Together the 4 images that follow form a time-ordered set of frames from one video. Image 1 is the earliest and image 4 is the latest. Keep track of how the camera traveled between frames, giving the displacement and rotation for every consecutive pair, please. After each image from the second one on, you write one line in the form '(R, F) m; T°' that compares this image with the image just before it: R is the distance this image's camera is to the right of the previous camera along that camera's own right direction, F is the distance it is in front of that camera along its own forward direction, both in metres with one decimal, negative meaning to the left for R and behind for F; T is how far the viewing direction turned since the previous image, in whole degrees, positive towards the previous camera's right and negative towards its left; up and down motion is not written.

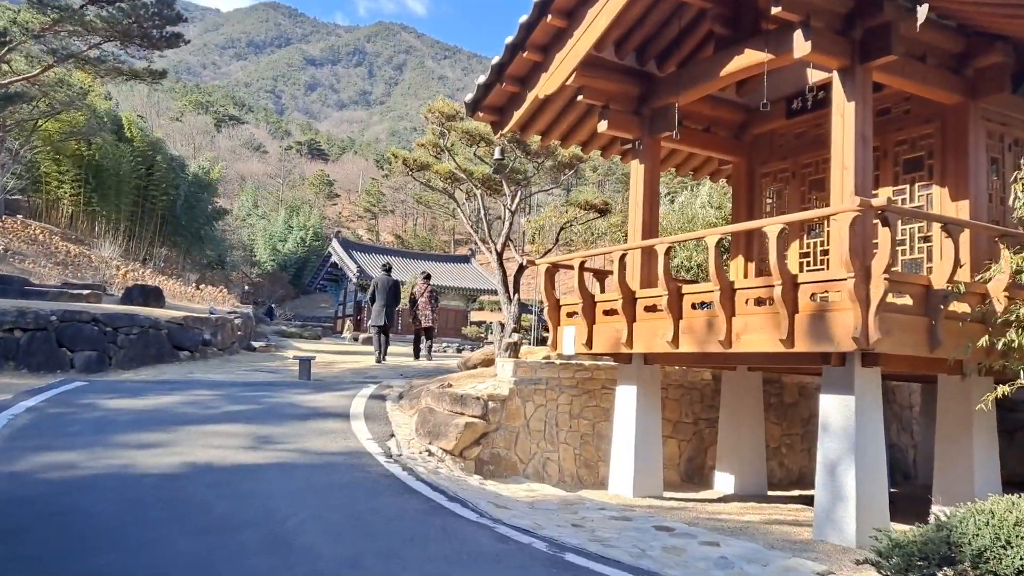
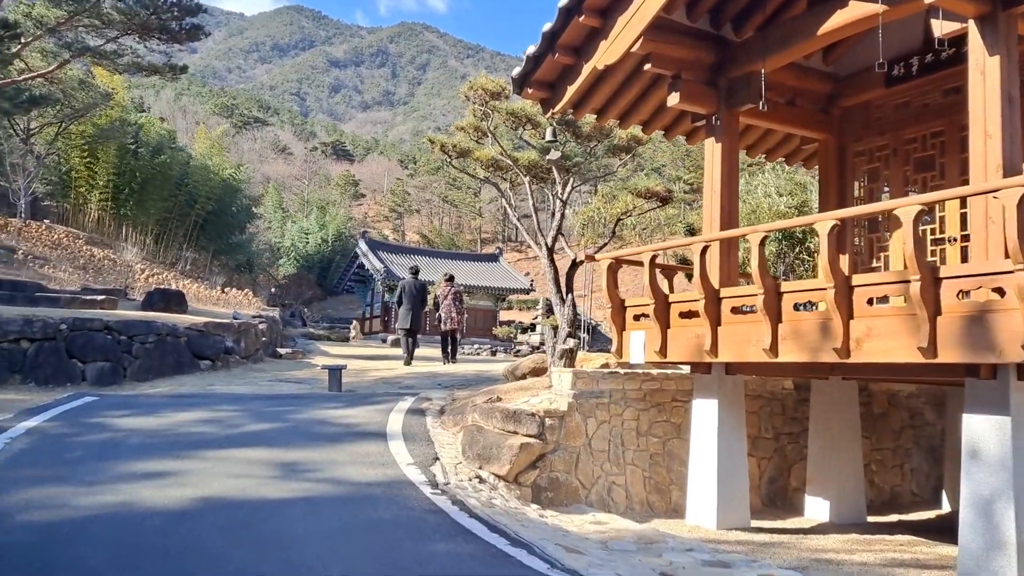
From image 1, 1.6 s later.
(-0.3, +1.1) m; -2°
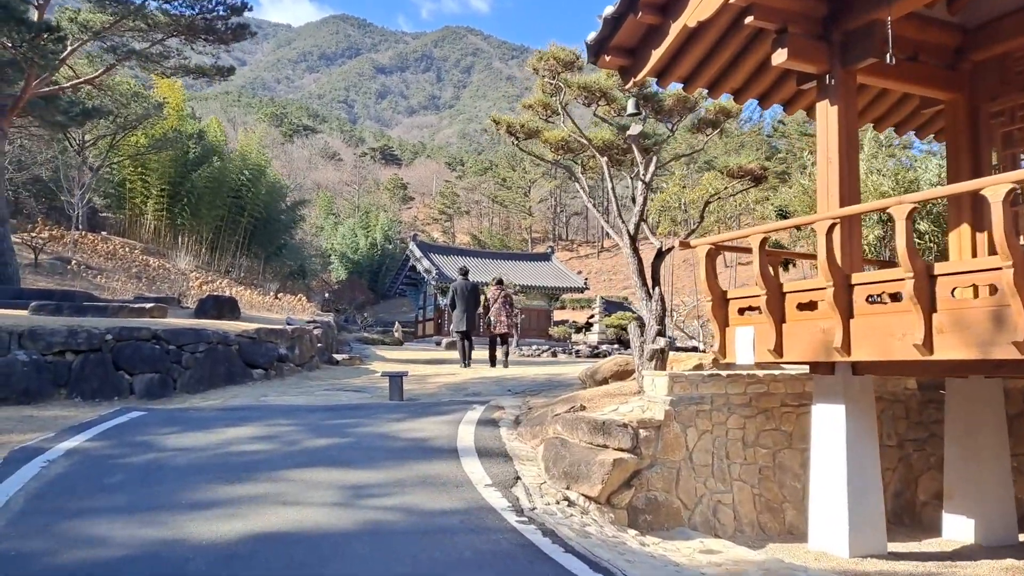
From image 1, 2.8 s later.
(-0.3, +0.9) m; -3°
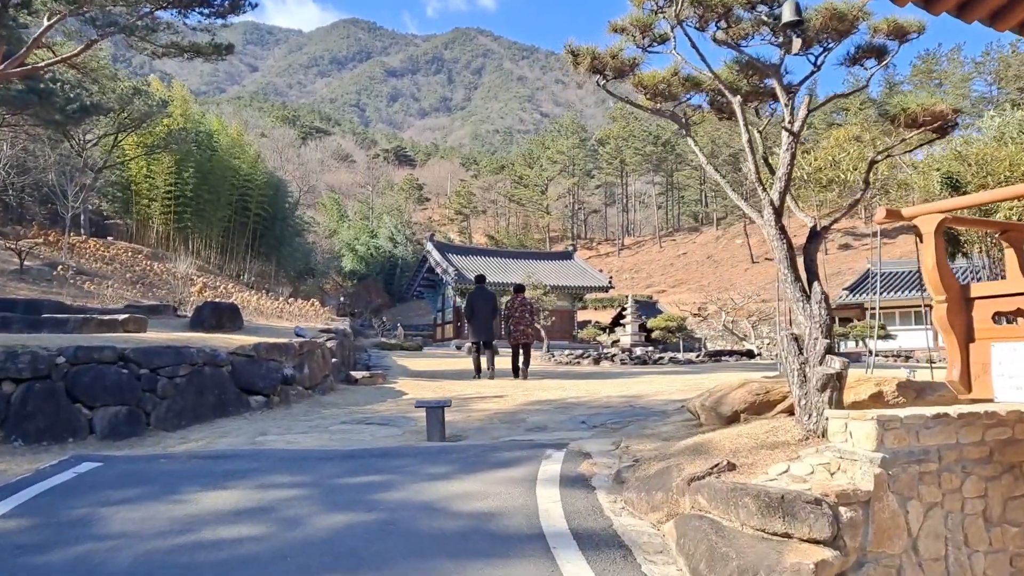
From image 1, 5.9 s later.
(-0.5, +2.3) m; -1°
